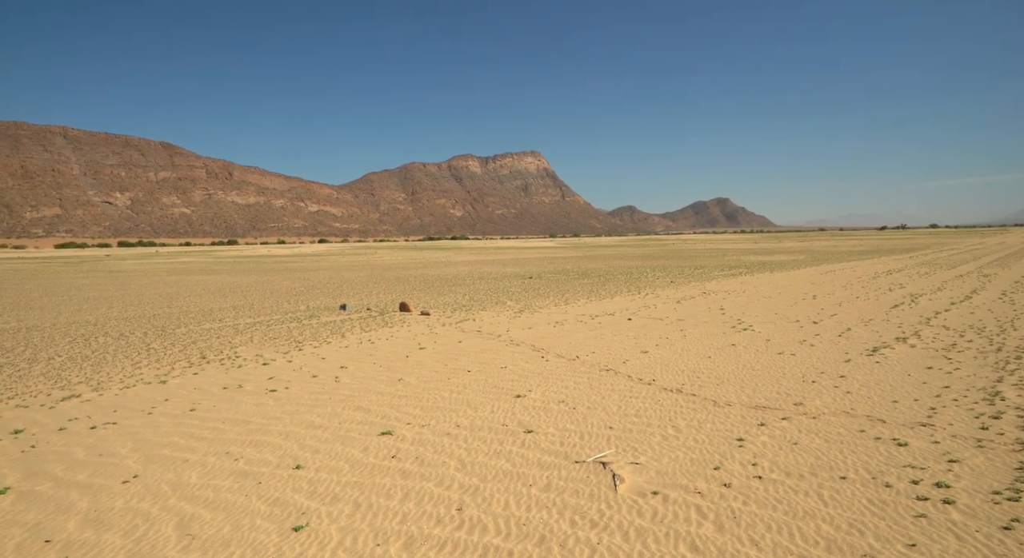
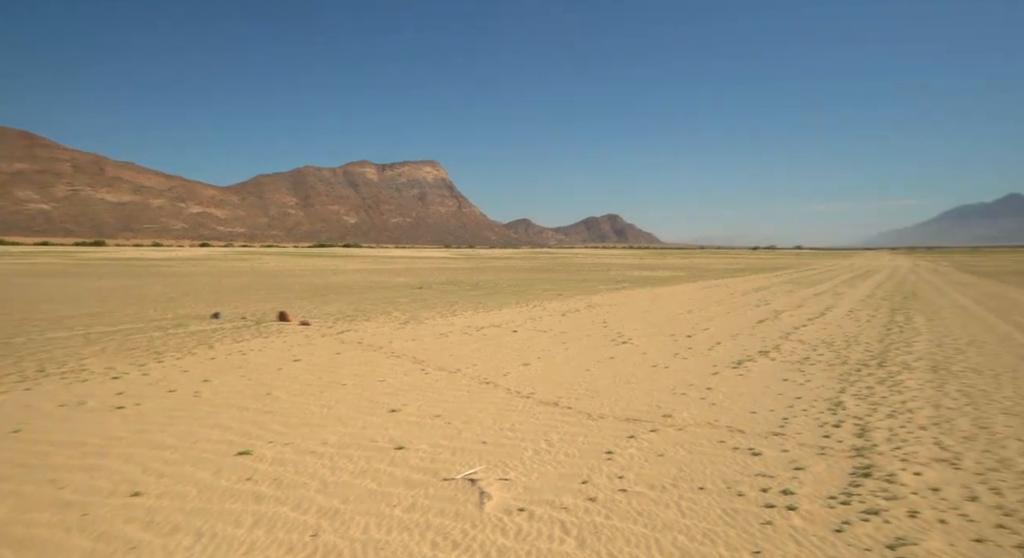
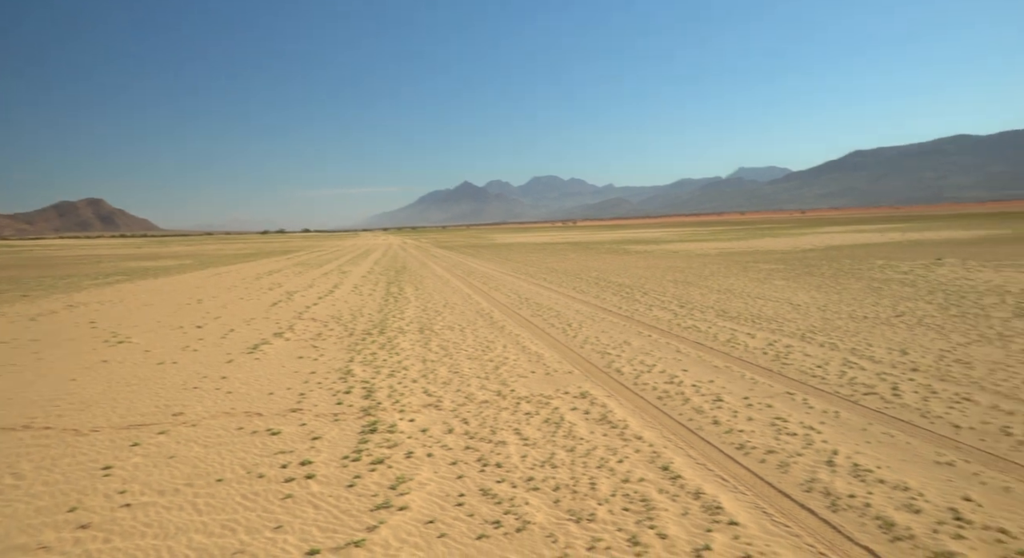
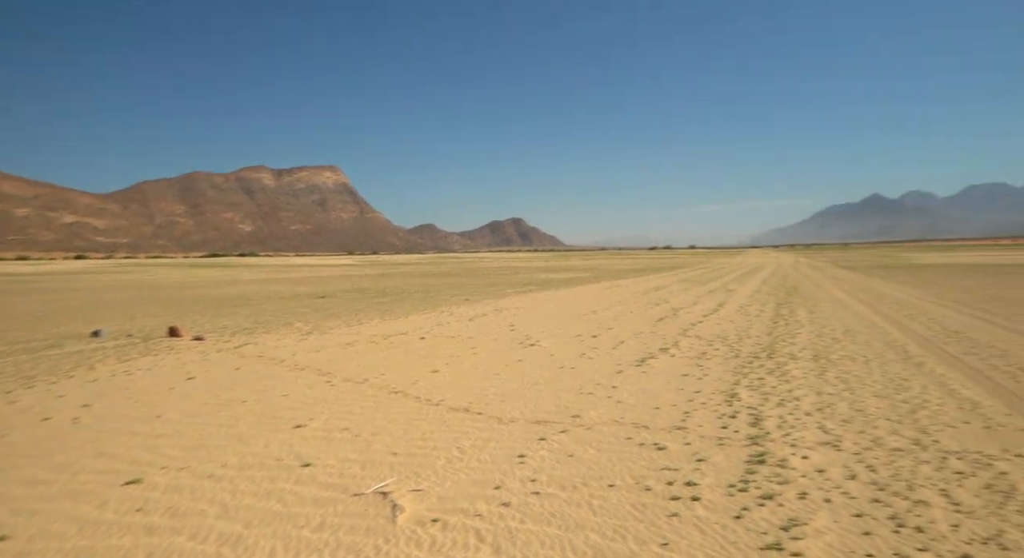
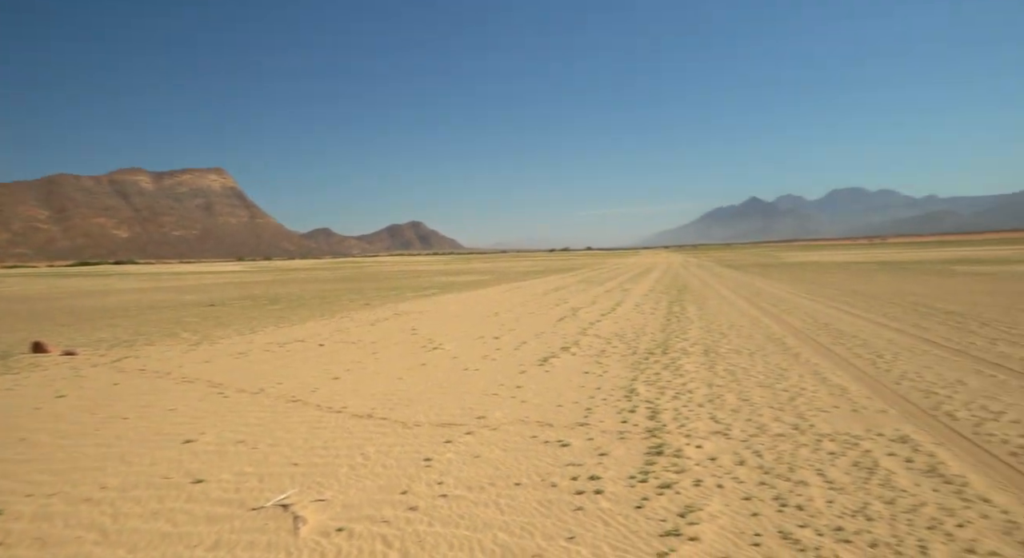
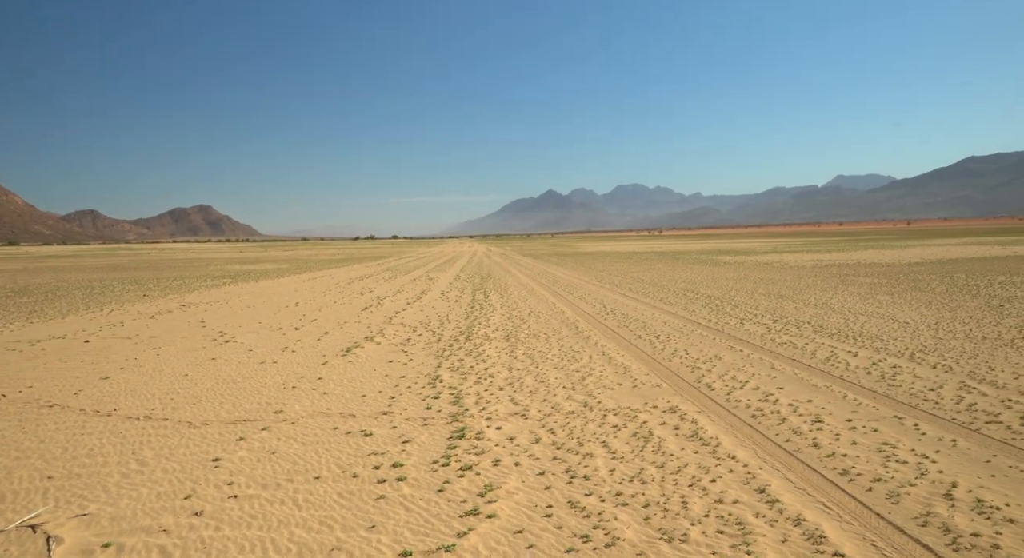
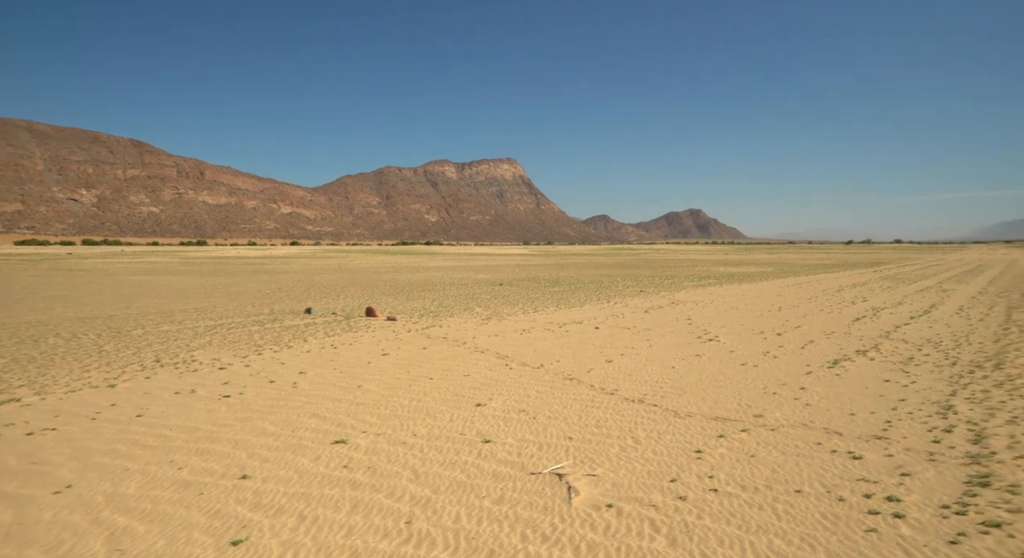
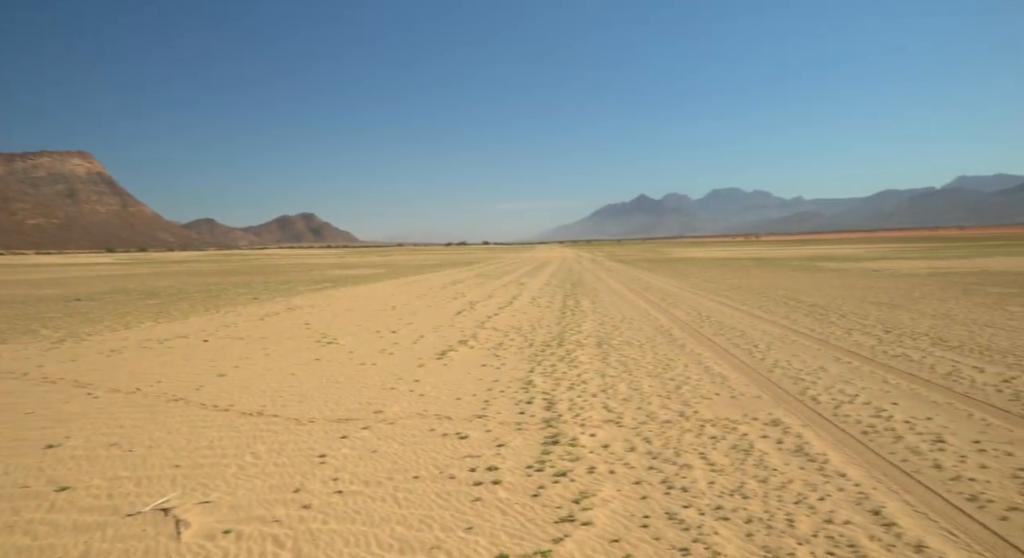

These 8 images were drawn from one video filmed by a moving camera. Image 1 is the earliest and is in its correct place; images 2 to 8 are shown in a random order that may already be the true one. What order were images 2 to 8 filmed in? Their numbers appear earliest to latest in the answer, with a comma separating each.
7, 2, 4, 5, 8, 6, 3
